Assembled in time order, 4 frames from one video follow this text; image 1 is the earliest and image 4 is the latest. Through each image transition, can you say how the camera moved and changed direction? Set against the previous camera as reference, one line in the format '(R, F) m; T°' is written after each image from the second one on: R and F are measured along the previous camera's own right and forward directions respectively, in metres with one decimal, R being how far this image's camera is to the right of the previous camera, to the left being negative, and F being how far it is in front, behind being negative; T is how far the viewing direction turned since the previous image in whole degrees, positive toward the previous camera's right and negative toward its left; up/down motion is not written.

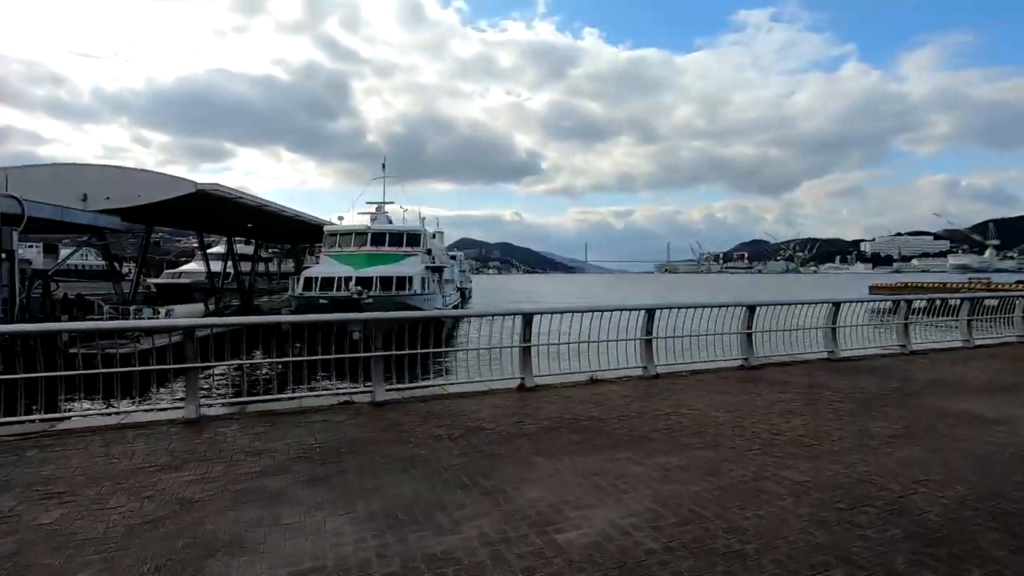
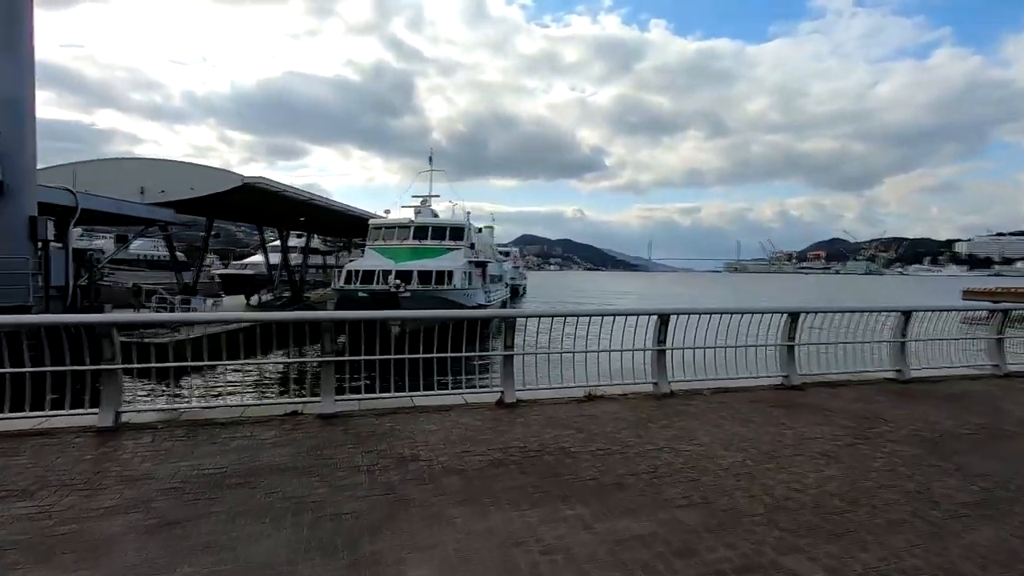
(+1.0, +1.2) m; -6°
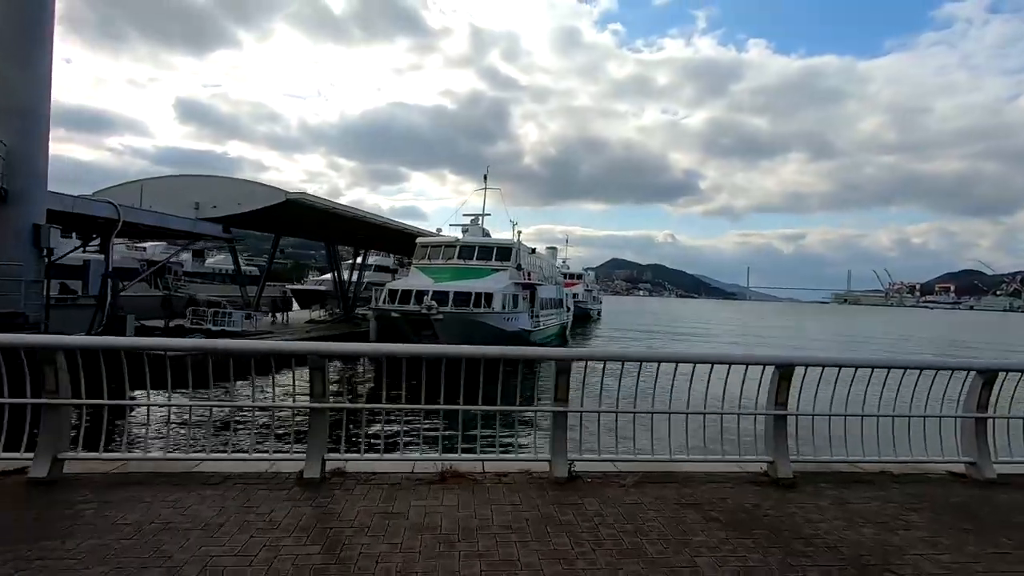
(+2.3, +2.2) m; -9°
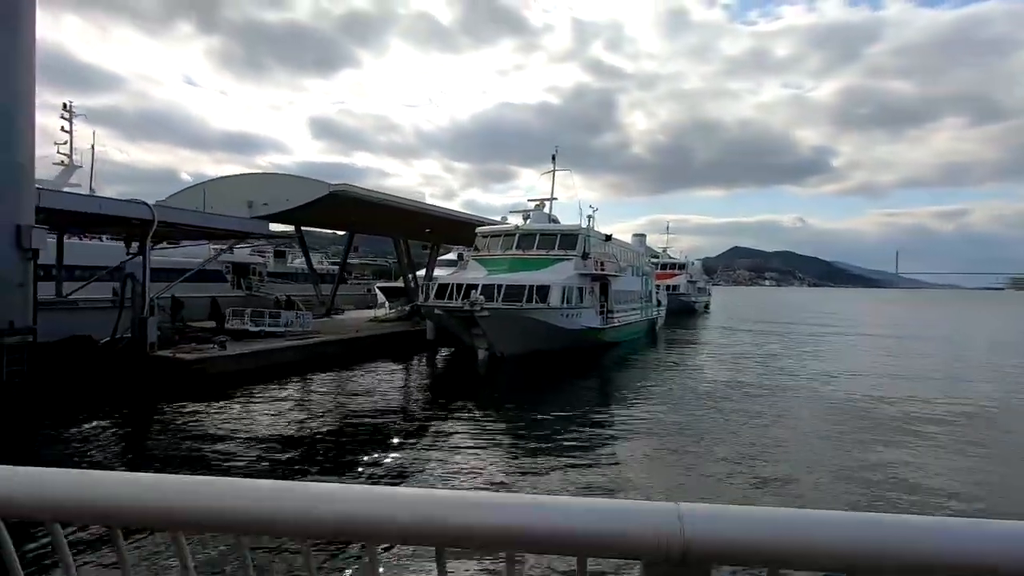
(+2.4, +3.7) m; -12°
